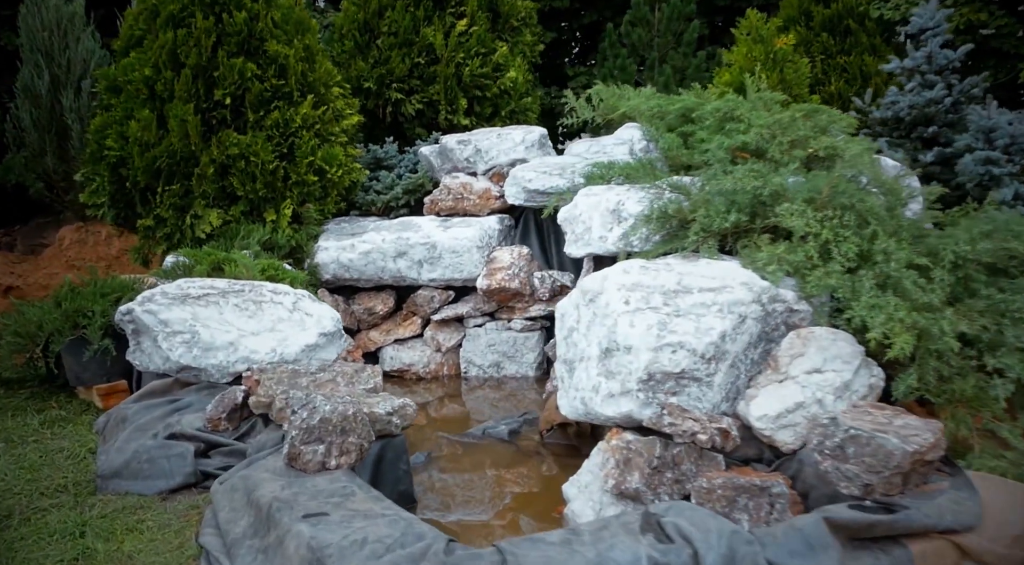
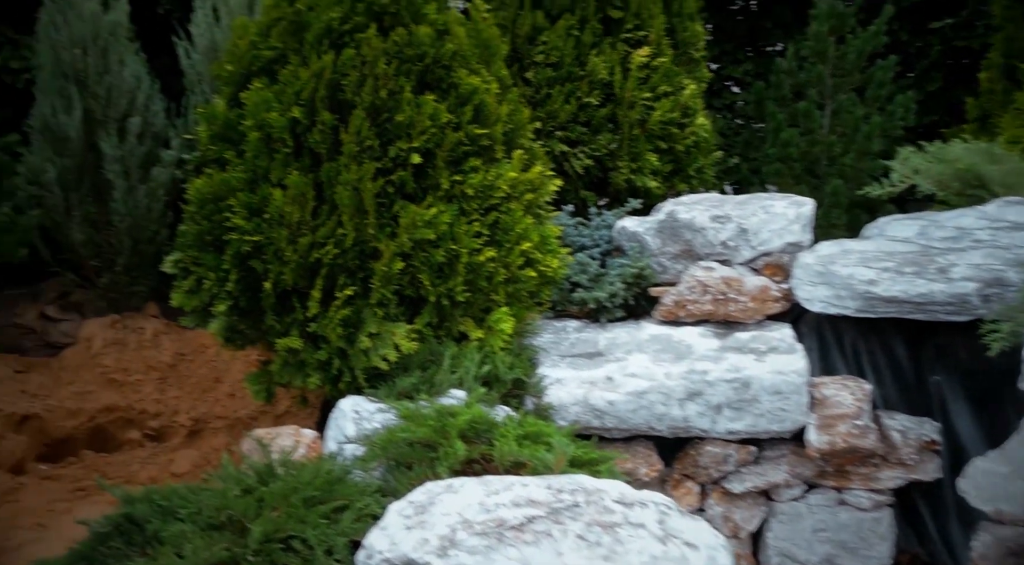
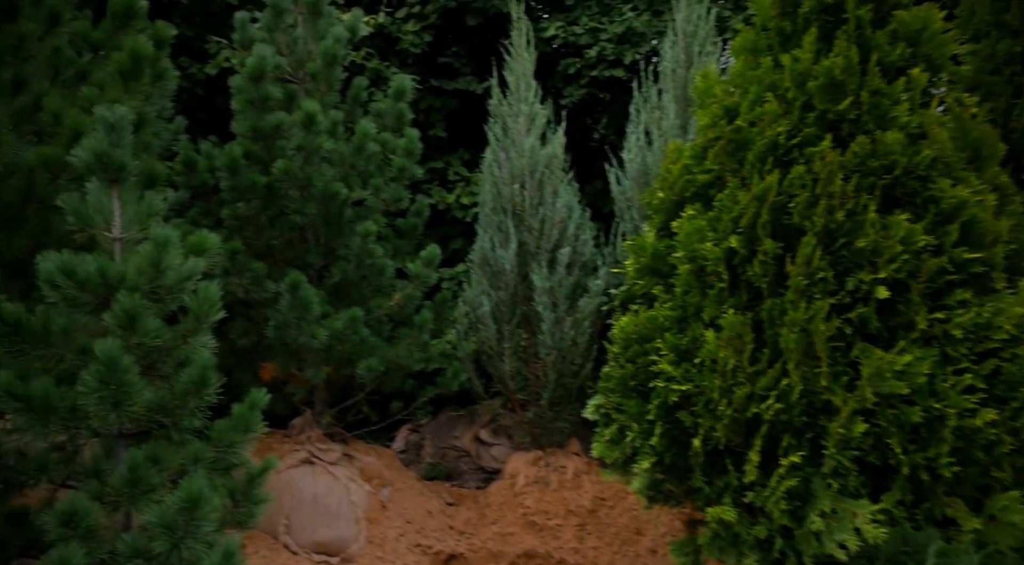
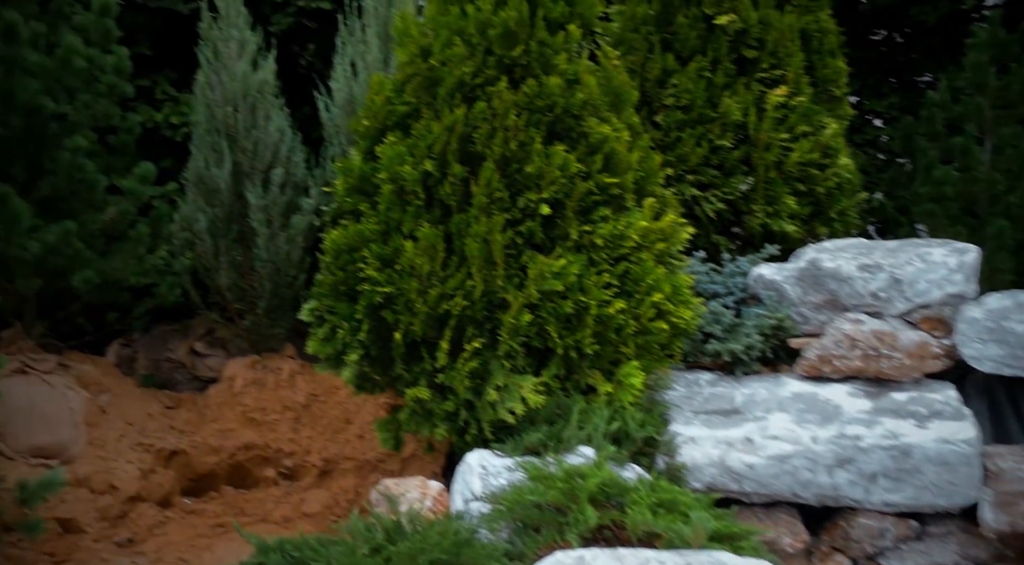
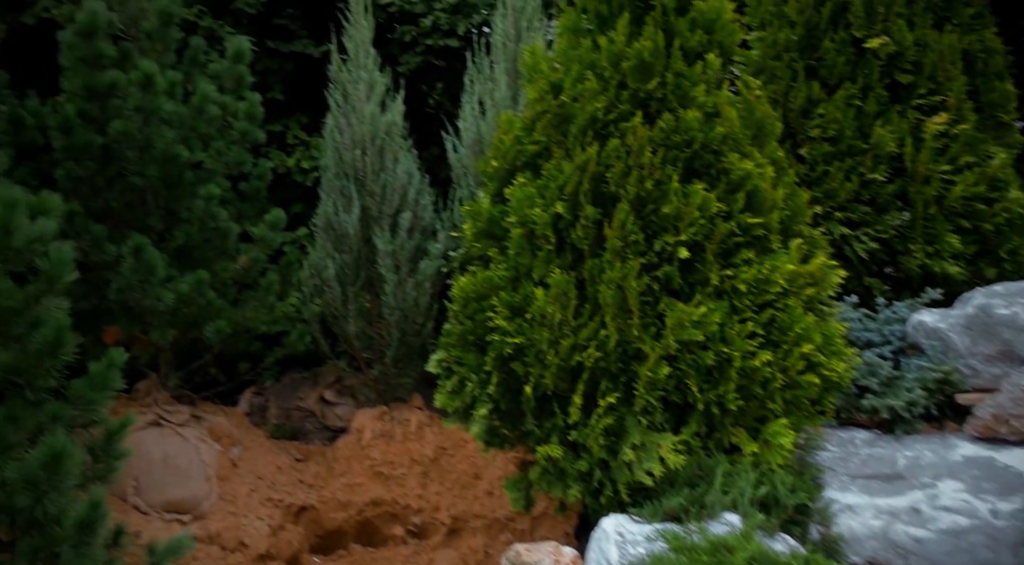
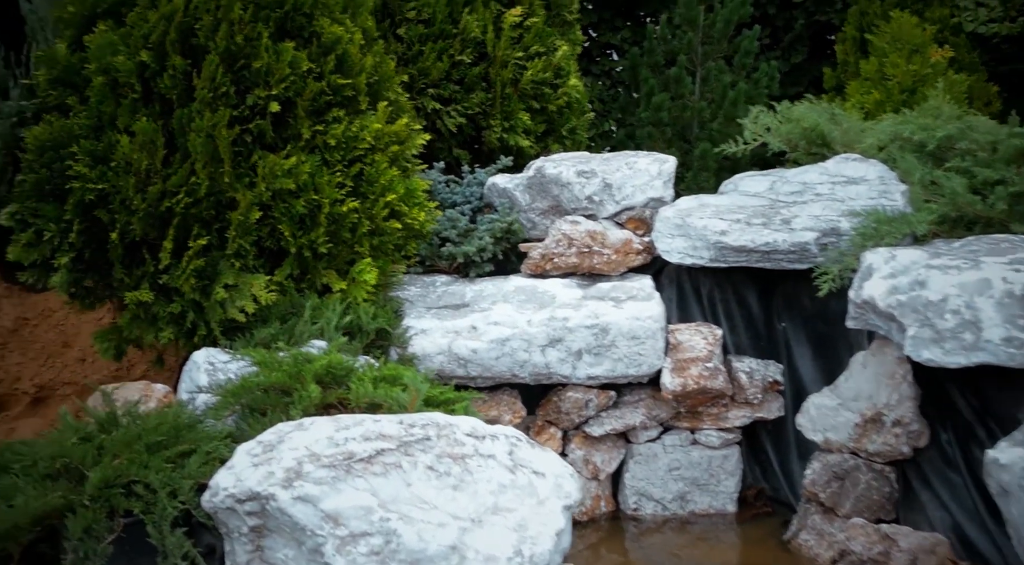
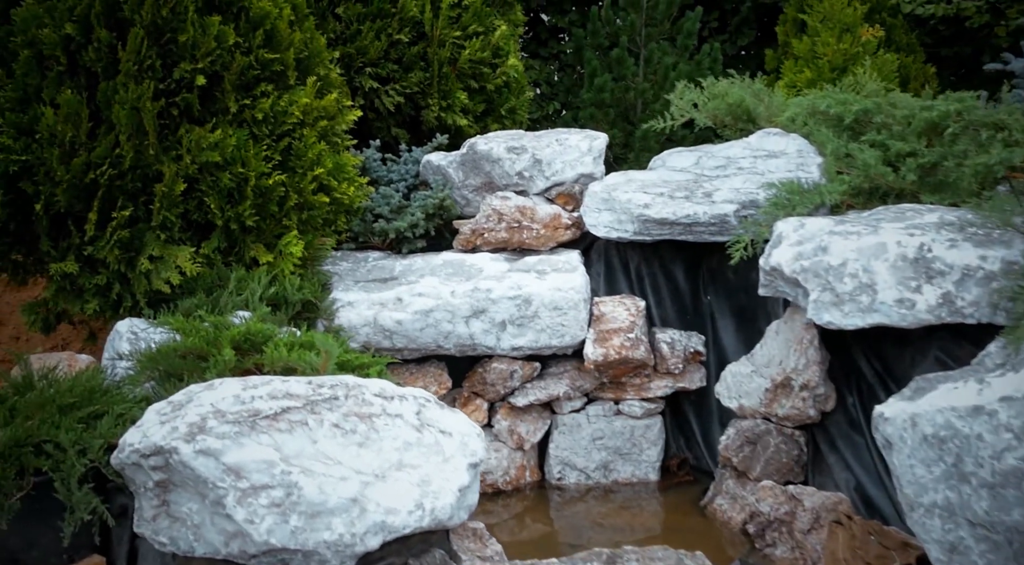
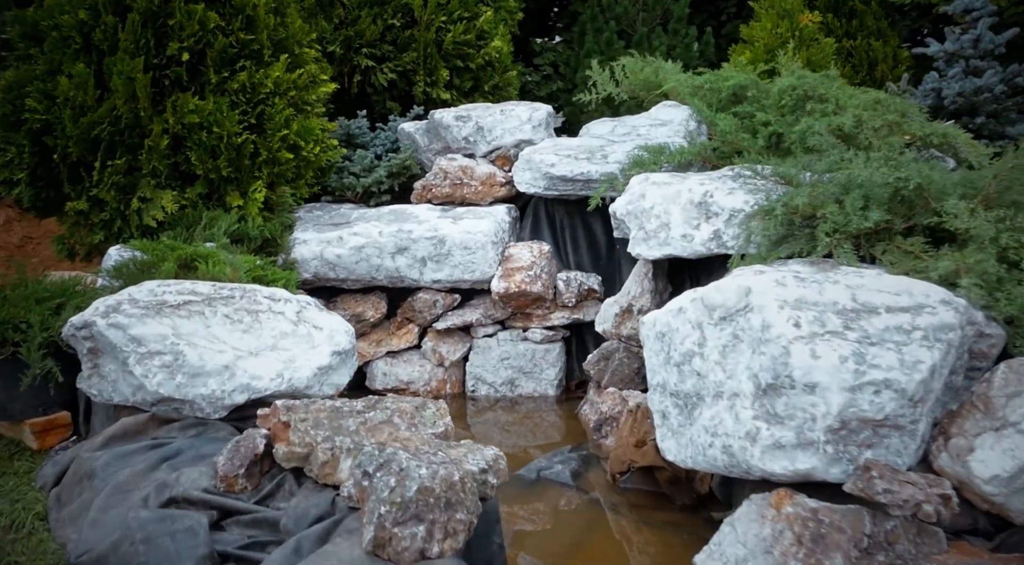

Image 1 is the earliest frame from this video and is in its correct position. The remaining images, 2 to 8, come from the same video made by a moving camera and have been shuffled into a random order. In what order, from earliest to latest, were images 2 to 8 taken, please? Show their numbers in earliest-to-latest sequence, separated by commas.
8, 7, 6, 2, 4, 5, 3
